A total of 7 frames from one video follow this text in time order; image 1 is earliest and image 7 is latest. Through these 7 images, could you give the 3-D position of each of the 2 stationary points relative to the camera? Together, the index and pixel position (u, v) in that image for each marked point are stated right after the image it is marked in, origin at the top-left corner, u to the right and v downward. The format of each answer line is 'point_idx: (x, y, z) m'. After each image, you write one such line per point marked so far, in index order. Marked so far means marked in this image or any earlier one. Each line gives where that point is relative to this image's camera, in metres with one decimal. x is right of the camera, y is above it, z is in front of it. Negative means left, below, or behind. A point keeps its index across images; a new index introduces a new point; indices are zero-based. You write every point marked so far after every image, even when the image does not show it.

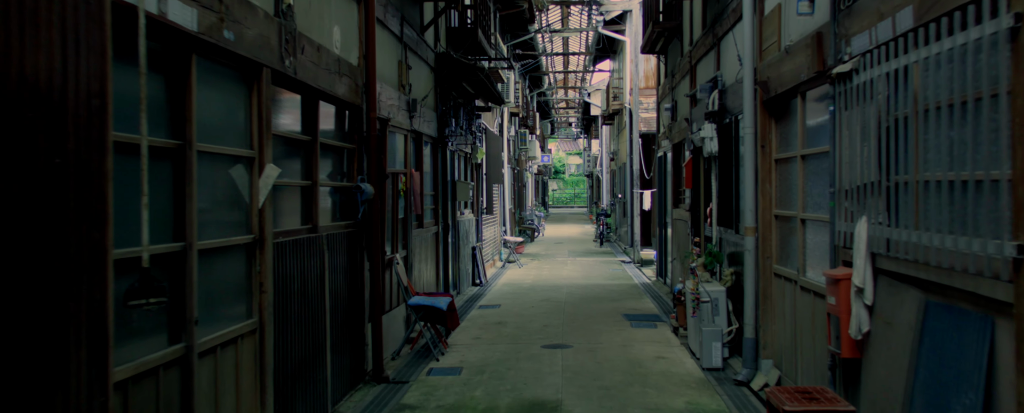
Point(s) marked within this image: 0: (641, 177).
0: (+2.7, +0.6, +15.5) m
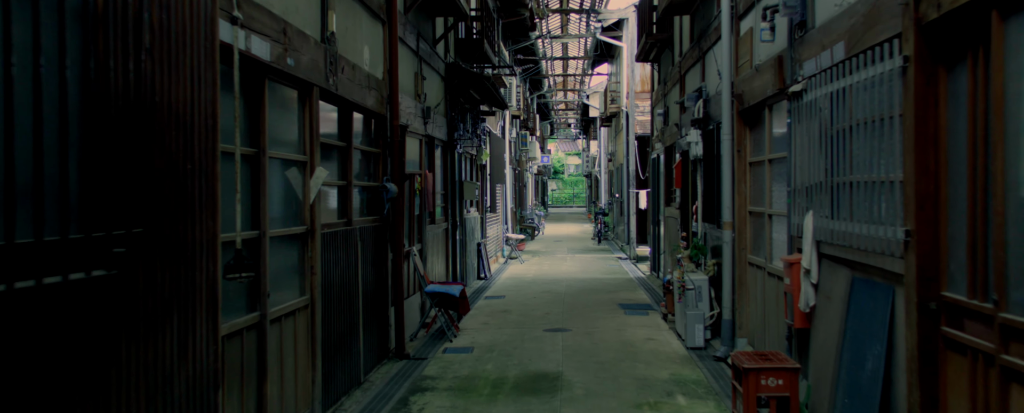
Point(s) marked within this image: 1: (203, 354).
0: (+2.7, +0.6, +16.3) m
1: (-1.4, -0.7, +3.4) m
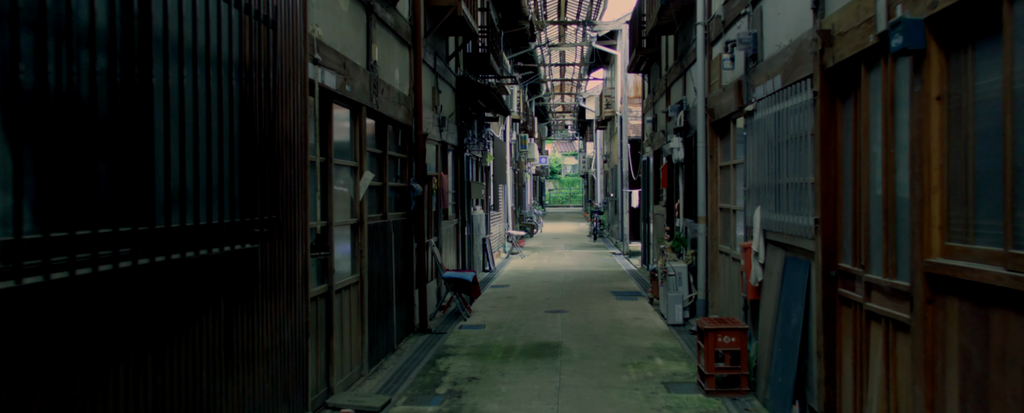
0: (+2.7, +0.7, +17.5) m
1: (-1.3, -0.6, +4.6) m
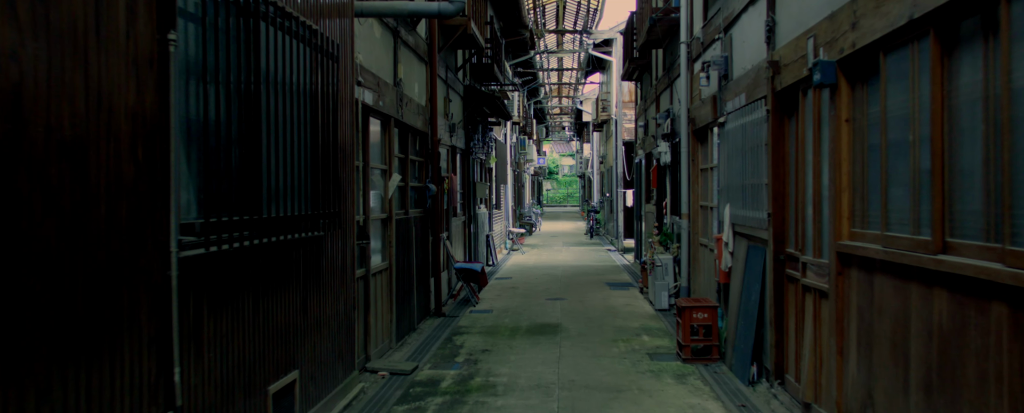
0: (+2.8, +0.7, +18.6) m
1: (-1.2, -0.6, +5.6) m
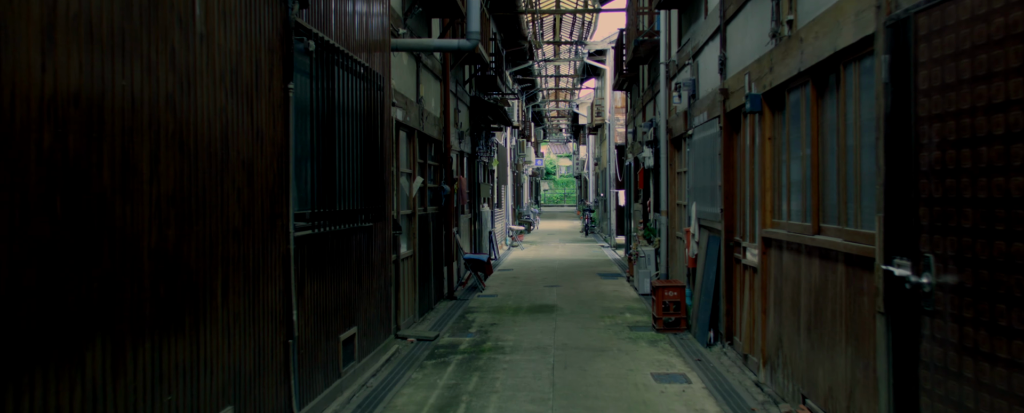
0: (+2.8, +0.7, +20.0) m
1: (-1.2, -0.6, +7.1) m
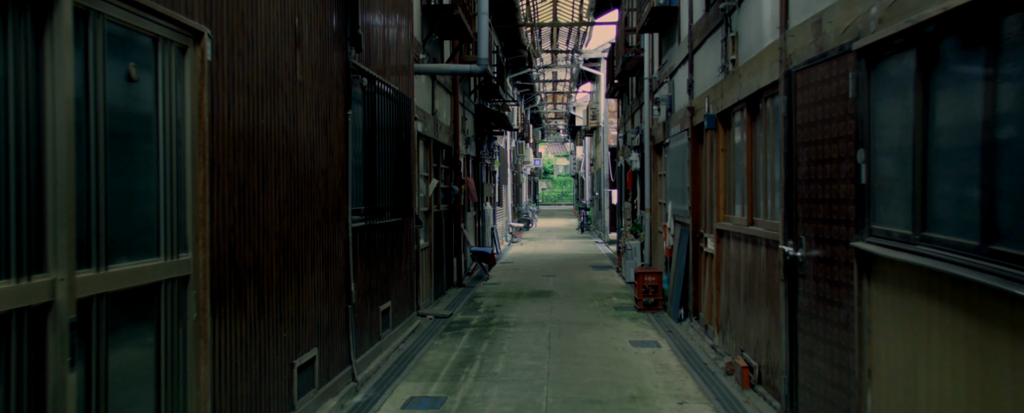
0: (+2.8, +0.7, +21.4) m
1: (-1.1, -0.6, +8.5) m
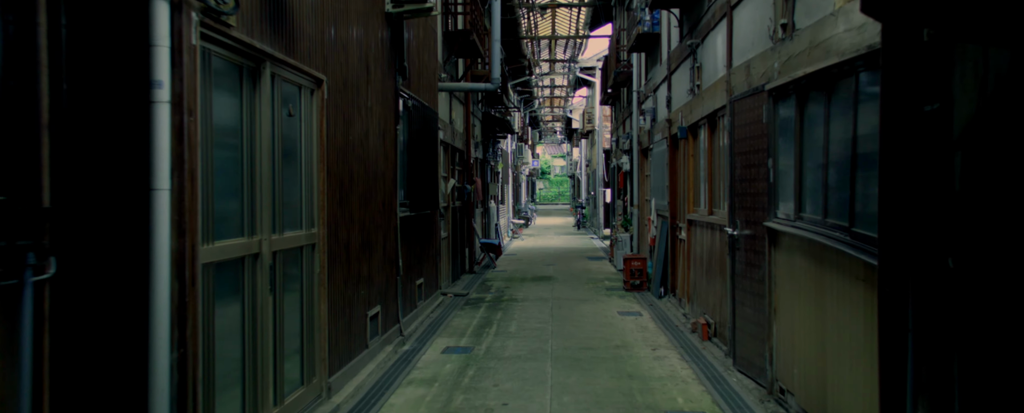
0: (+2.8, +0.8, +23.1) m
1: (-1.0, -0.5, +10.1) m
